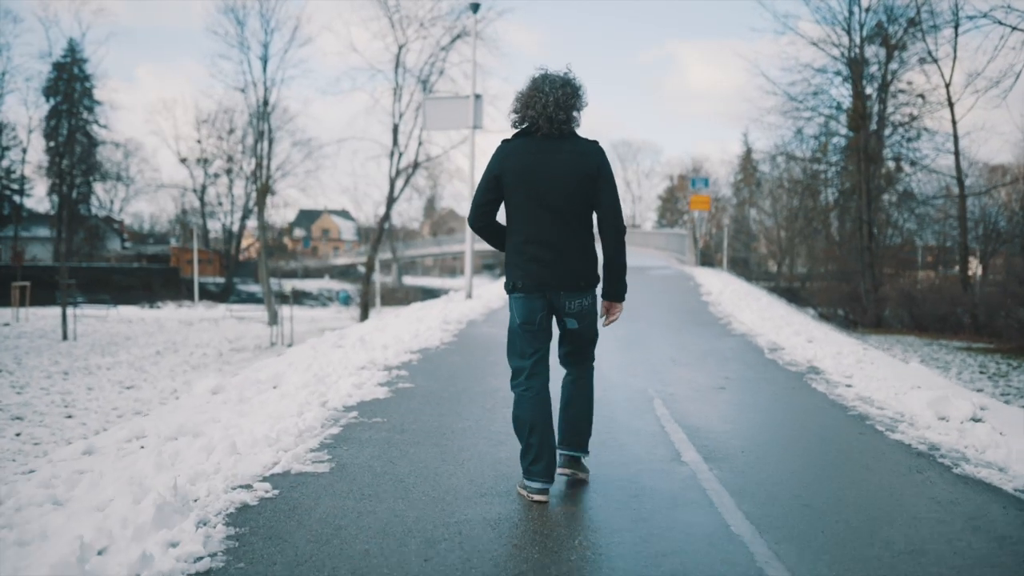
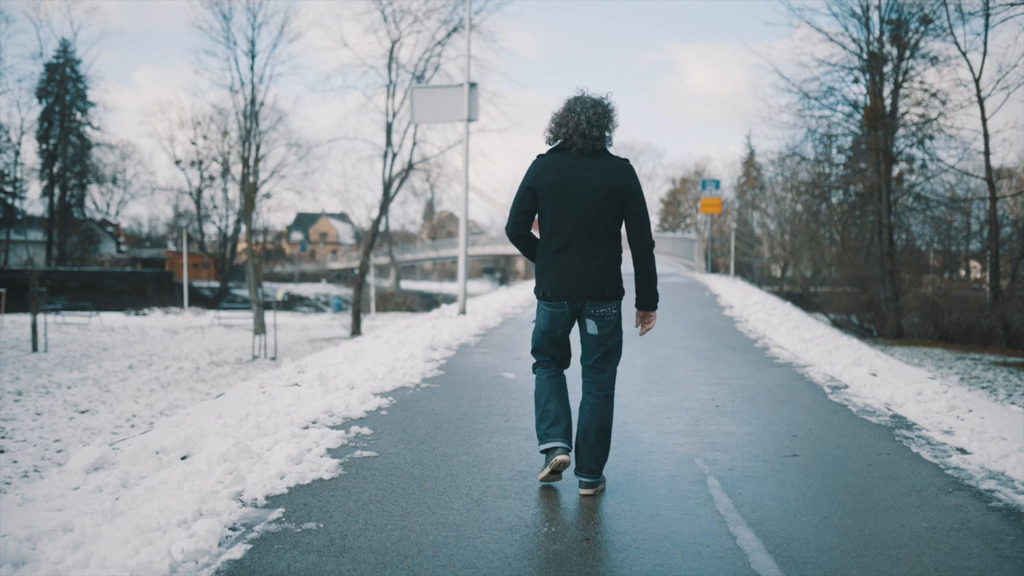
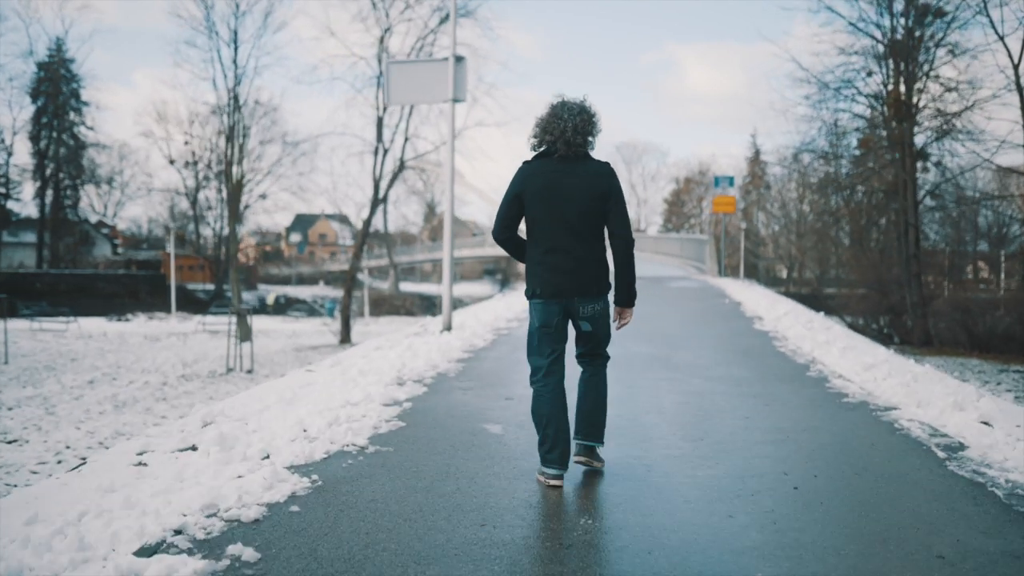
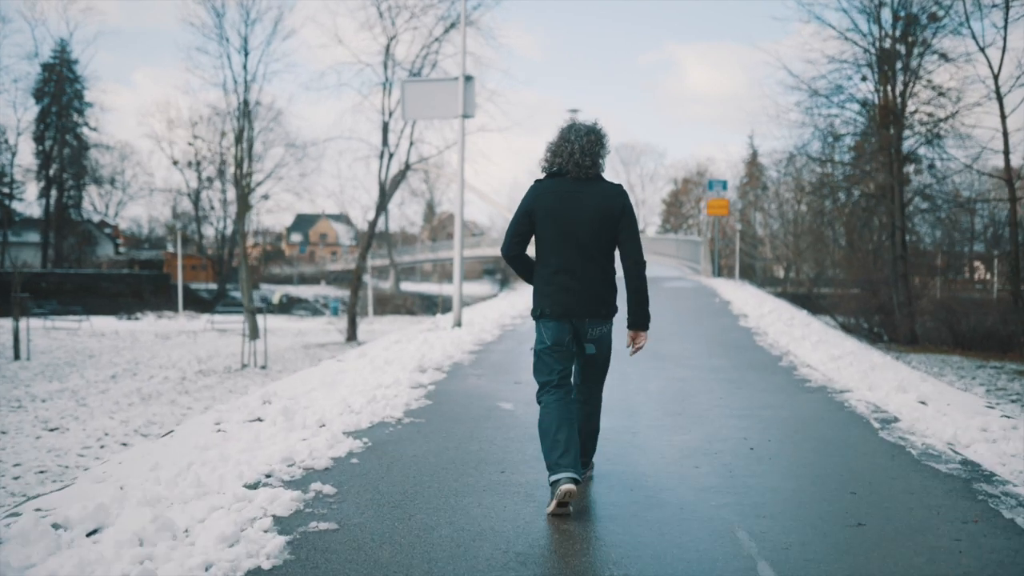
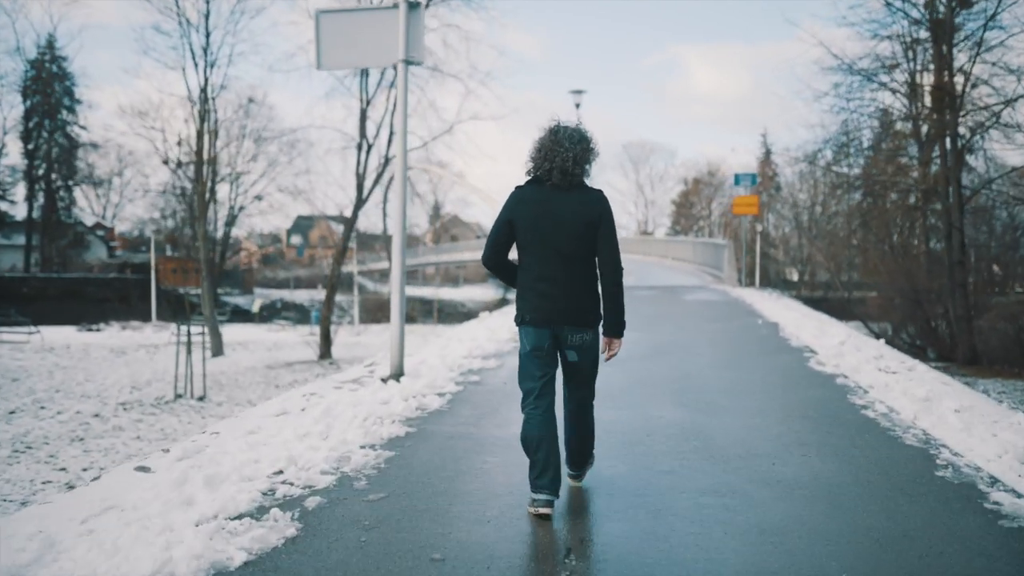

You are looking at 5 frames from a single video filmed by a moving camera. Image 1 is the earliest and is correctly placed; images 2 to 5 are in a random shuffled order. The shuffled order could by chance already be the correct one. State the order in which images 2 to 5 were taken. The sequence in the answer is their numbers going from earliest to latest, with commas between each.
2, 4, 3, 5
